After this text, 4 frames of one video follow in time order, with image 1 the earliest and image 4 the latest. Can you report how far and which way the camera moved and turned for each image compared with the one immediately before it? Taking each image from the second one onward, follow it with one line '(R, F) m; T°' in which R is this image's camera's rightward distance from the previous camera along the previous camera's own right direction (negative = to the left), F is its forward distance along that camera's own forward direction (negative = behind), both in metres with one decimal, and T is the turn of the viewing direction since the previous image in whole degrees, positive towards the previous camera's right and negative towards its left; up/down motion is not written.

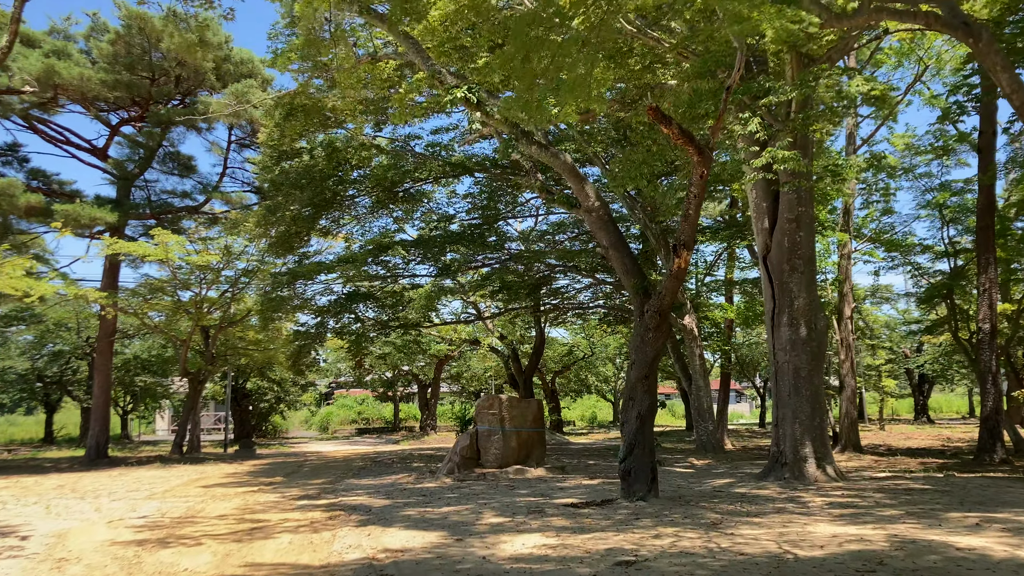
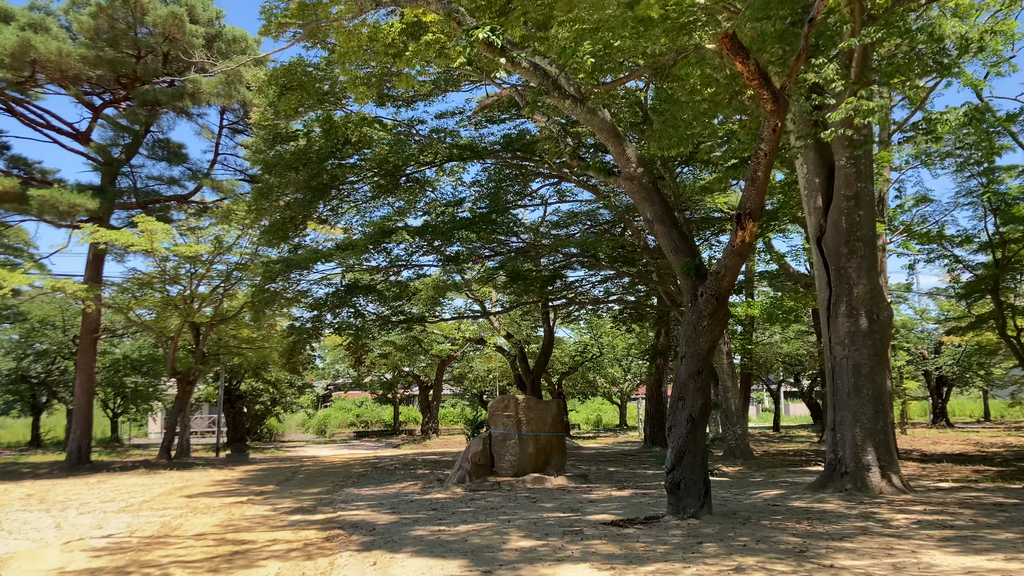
(-0.2, +1.0) m; 0°
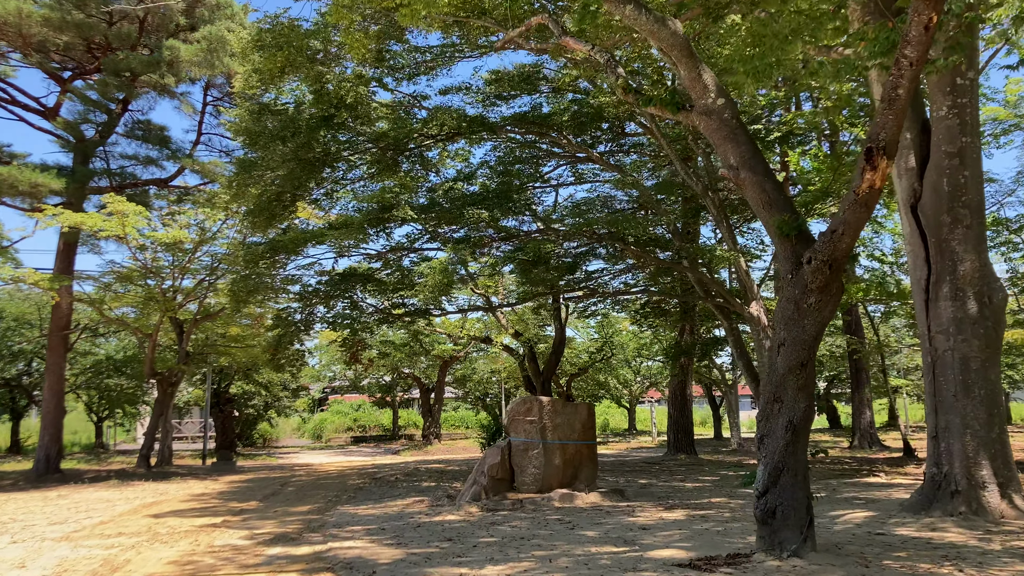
(-0.2, +1.4) m; 0°
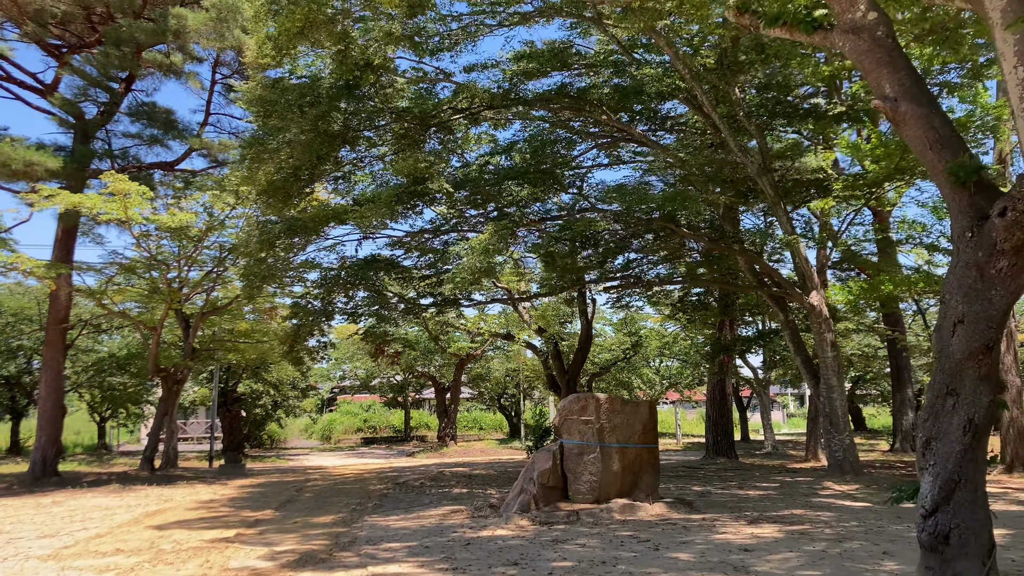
(-0.4, +1.0) m; 0°
